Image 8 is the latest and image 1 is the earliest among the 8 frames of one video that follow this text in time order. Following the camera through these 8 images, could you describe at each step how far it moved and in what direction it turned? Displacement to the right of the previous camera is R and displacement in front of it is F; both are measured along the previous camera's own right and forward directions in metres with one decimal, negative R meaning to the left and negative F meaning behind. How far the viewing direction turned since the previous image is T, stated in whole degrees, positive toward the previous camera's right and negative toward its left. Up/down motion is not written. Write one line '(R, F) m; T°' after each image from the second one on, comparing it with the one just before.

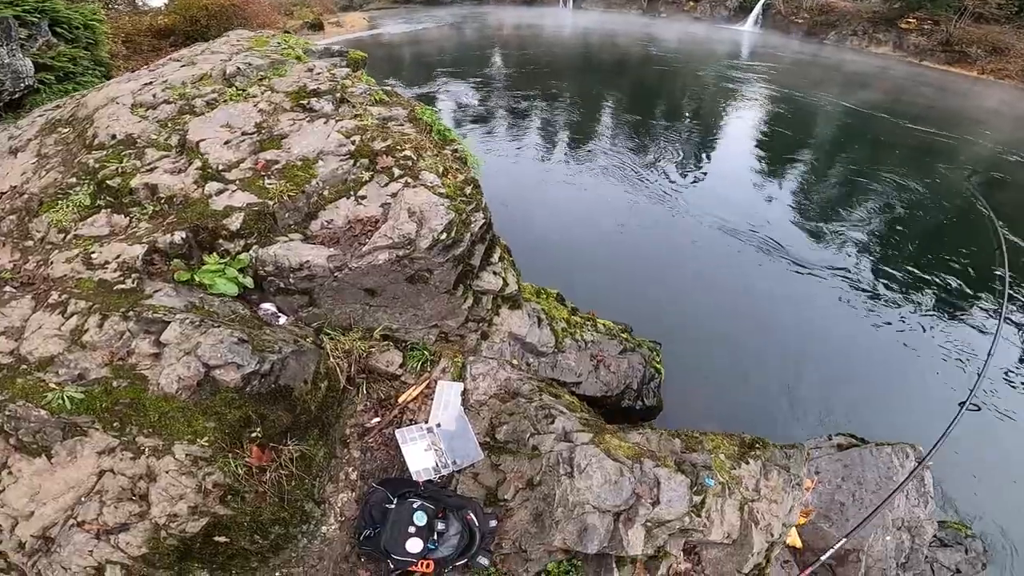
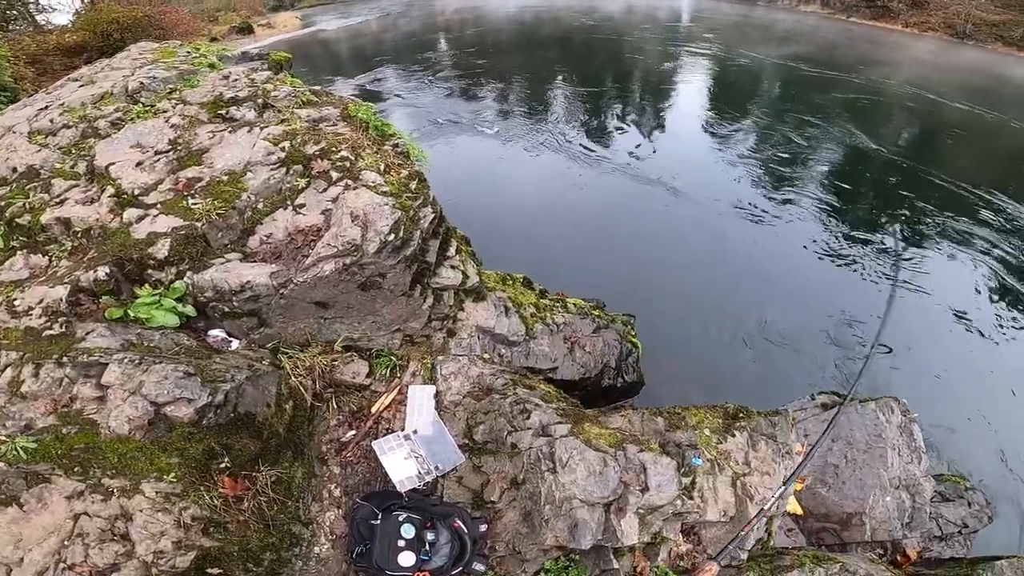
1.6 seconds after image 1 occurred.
(+0.1, +0.3) m; +2°
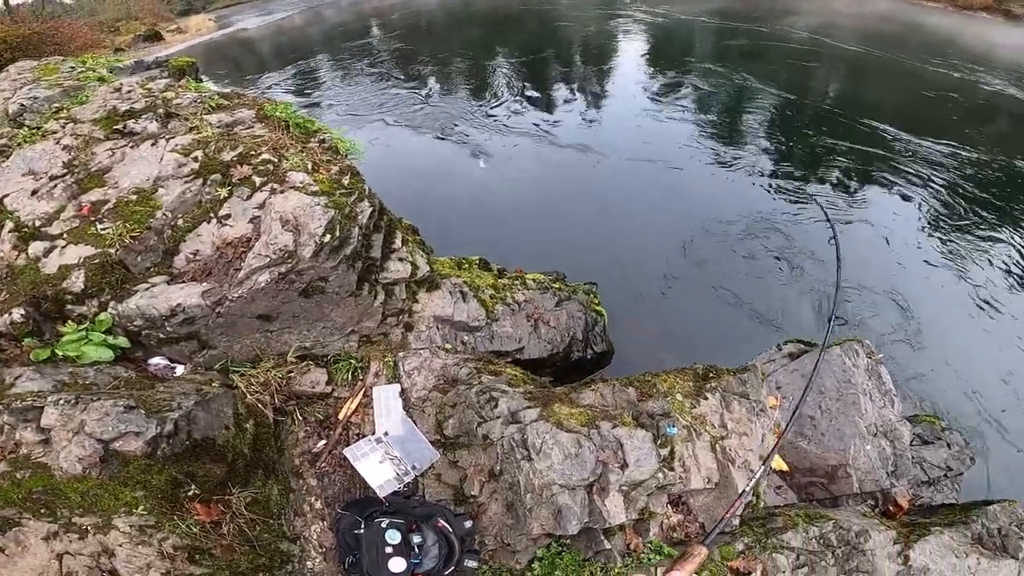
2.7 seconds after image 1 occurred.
(+0.1, +0.2) m; +2°
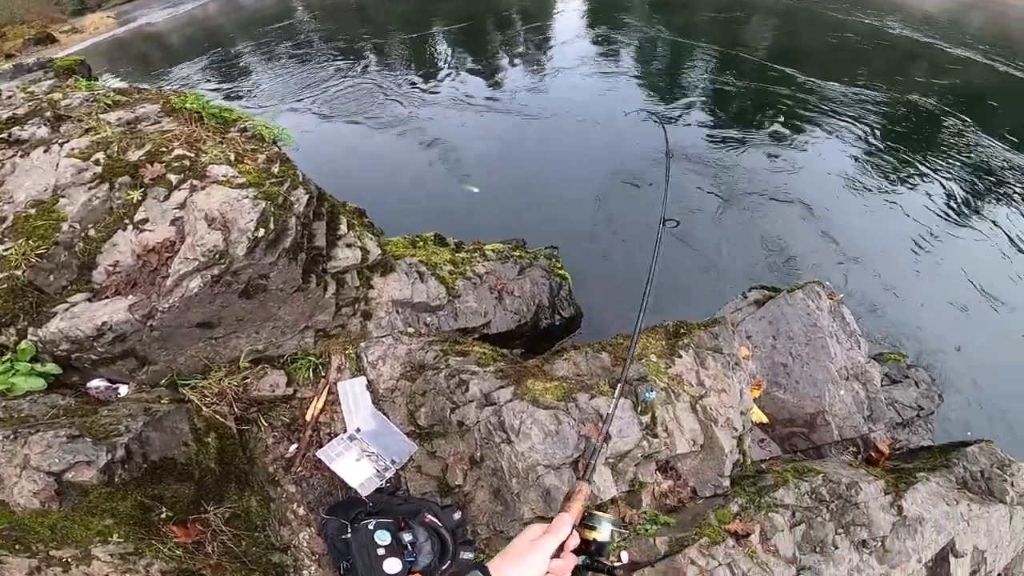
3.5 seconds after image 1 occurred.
(+0.1, +0.3) m; +2°
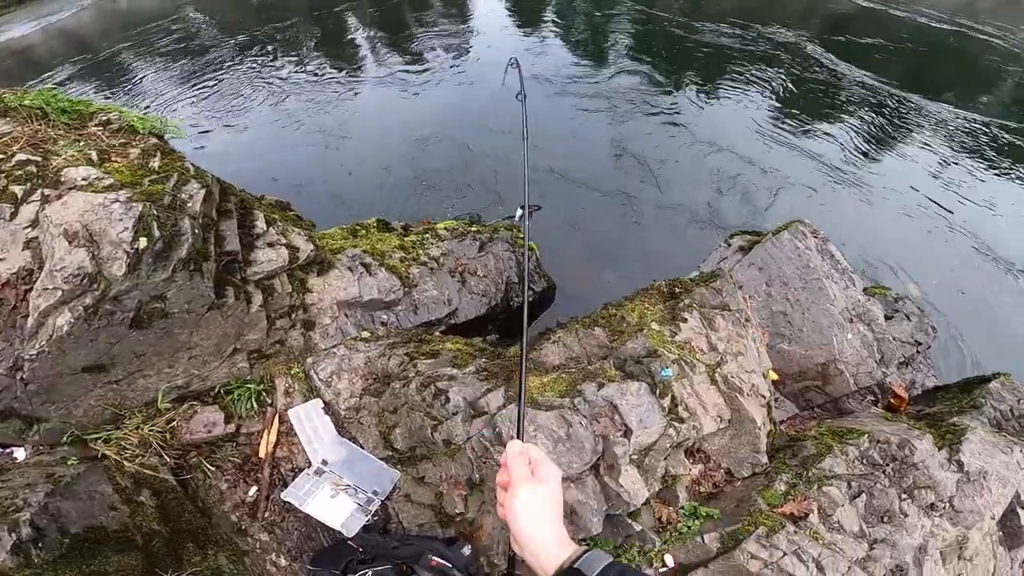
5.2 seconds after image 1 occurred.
(-0.1, +0.9) m; +4°
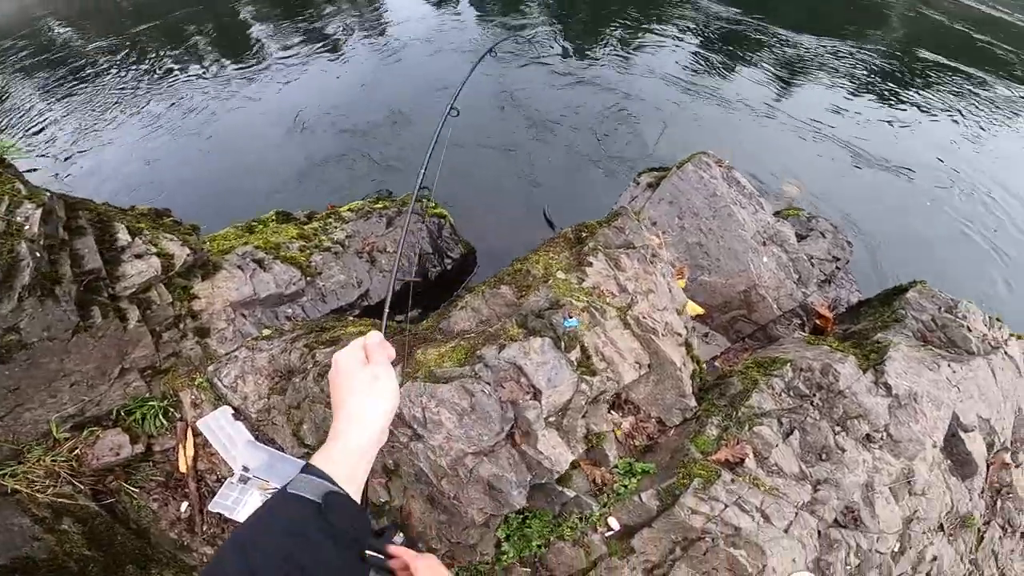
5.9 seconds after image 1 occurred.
(+0.3, +0.2) m; +3°
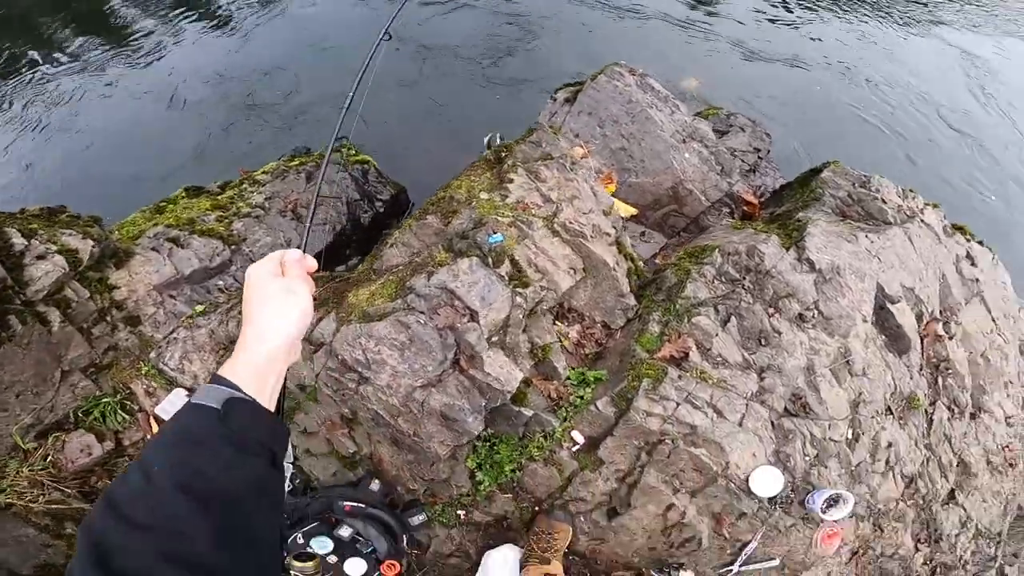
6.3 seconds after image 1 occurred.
(+0.3, 0.0) m; 0°
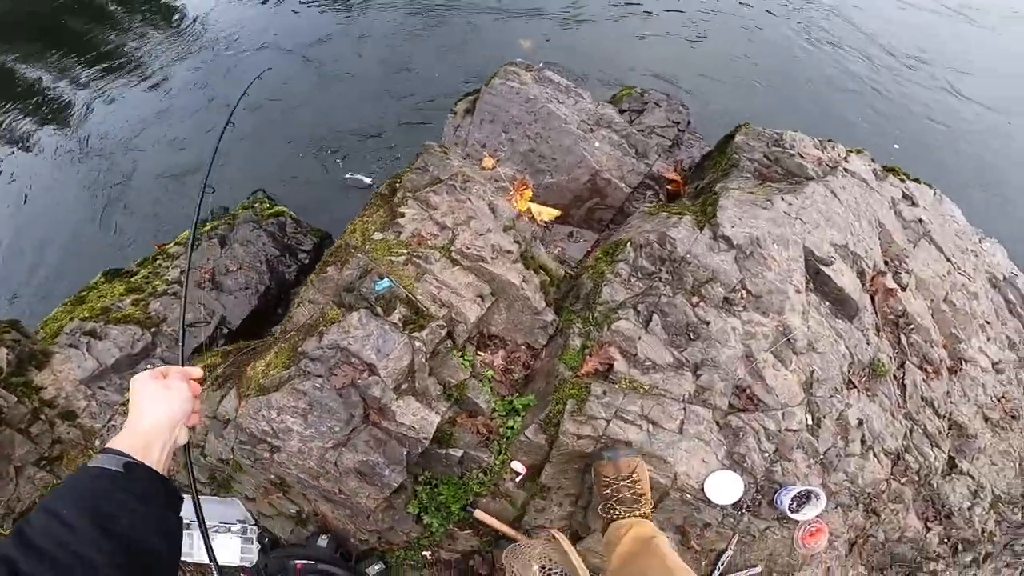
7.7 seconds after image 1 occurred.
(+0.7, +0.1) m; -3°
